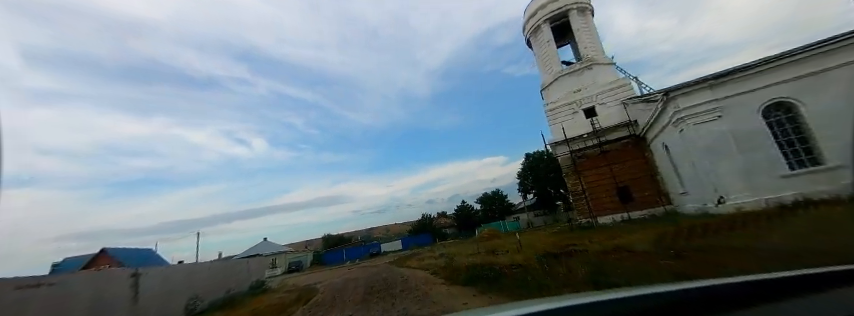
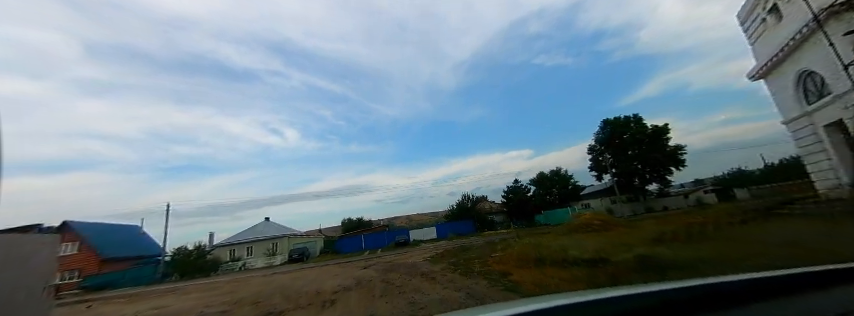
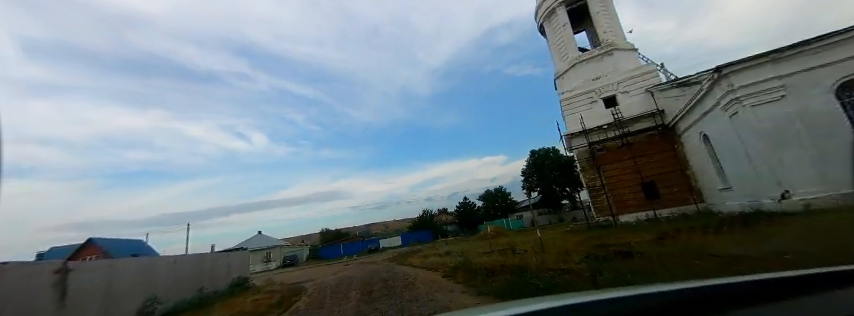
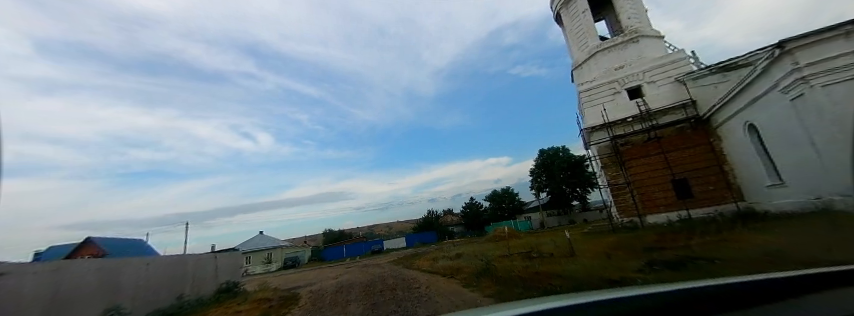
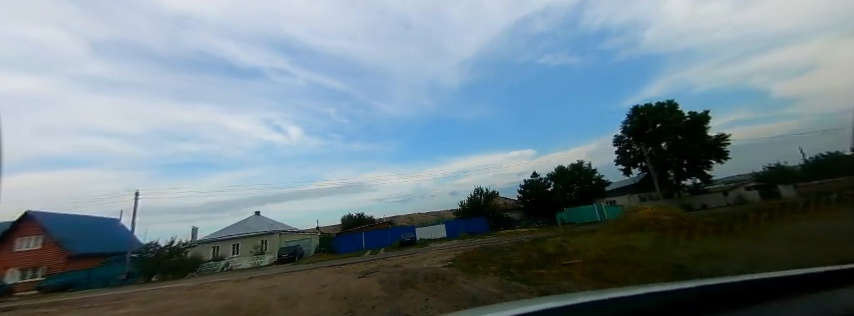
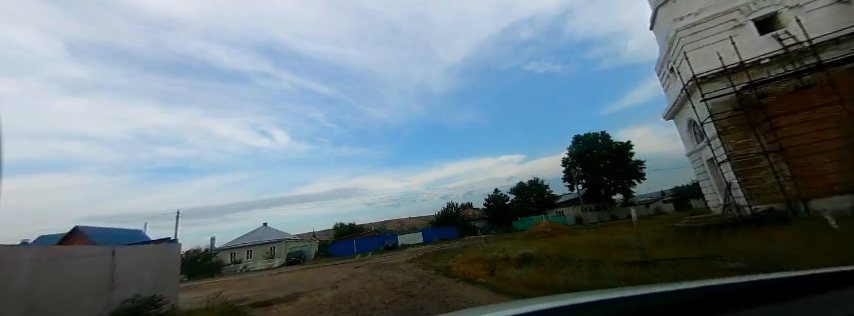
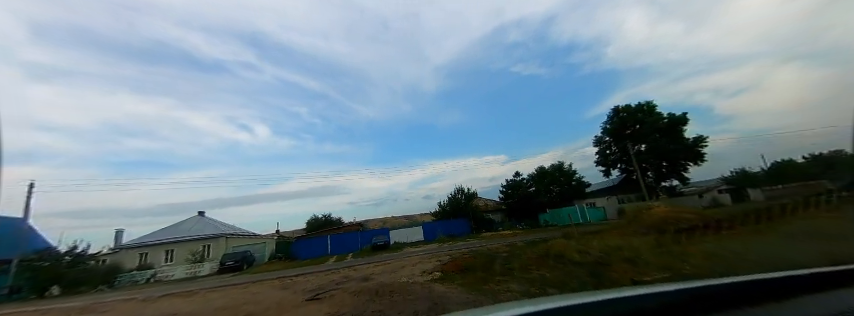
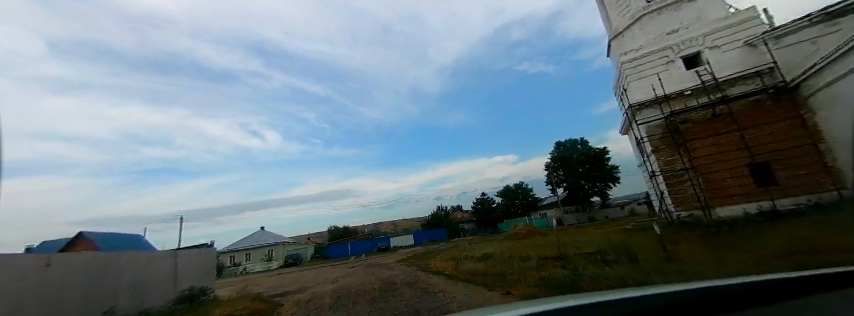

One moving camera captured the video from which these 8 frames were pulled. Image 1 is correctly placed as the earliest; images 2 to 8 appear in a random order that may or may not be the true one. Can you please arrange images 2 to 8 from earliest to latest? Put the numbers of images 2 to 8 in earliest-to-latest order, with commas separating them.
3, 4, 8, 6, 2, 5, 7
